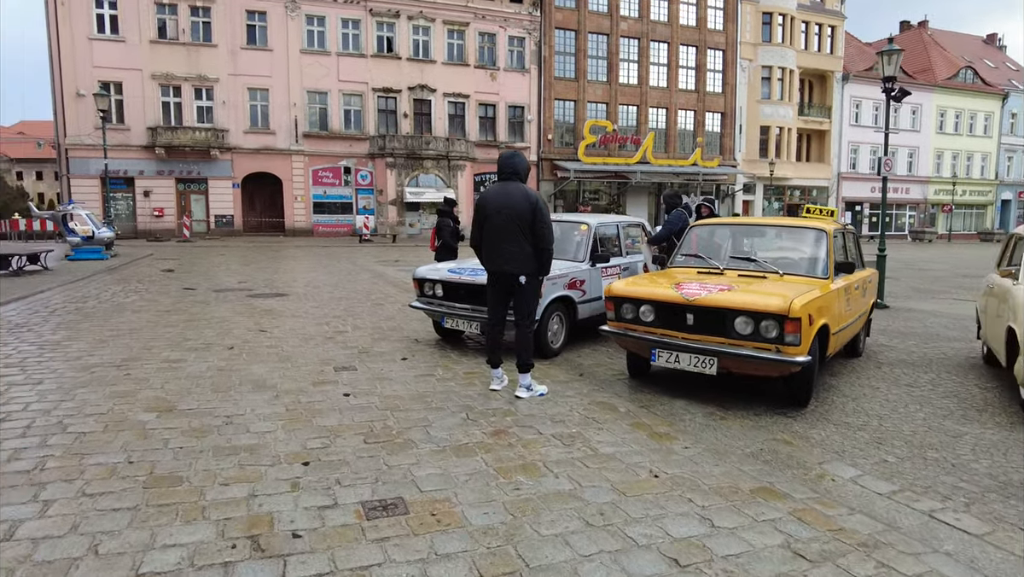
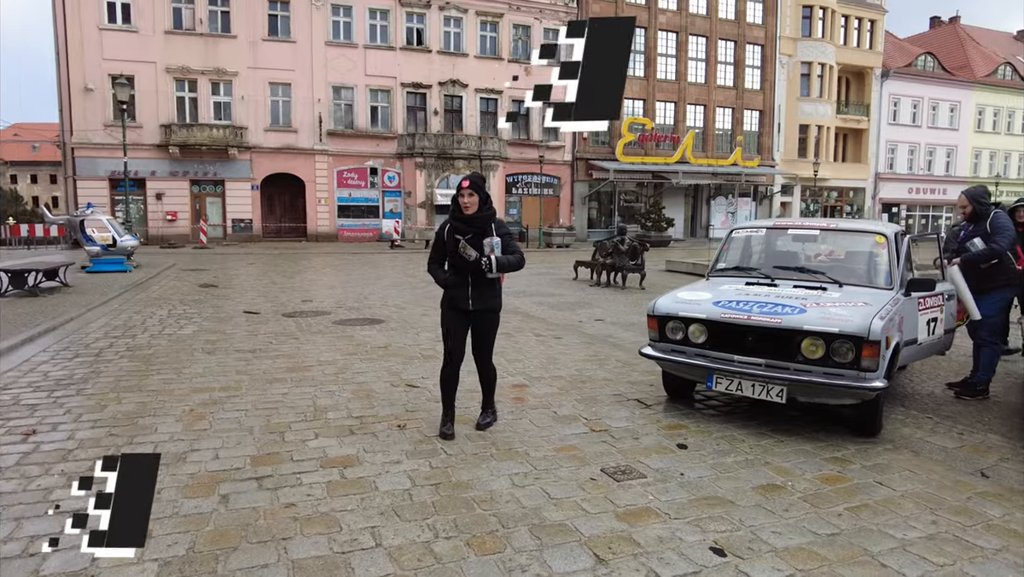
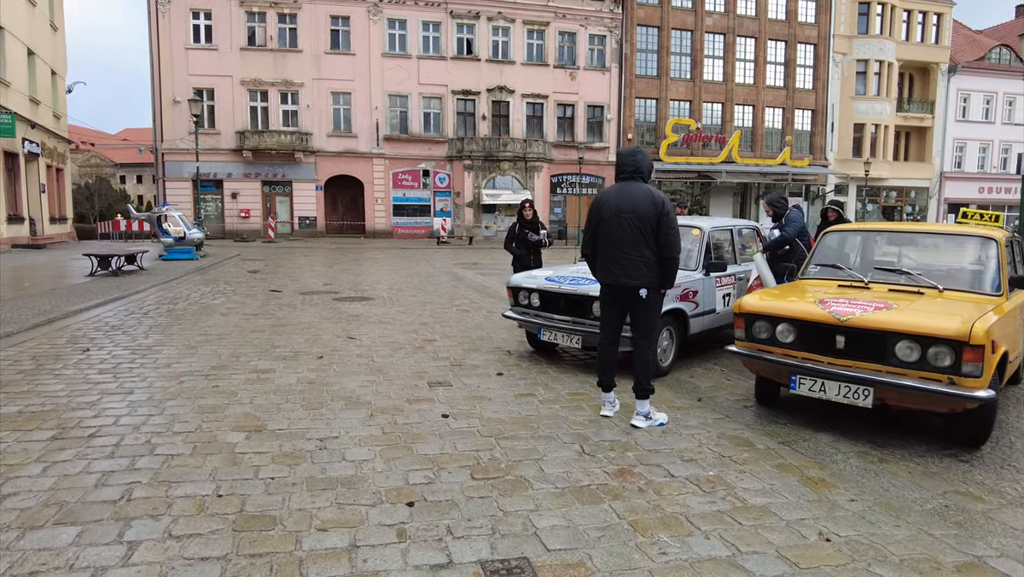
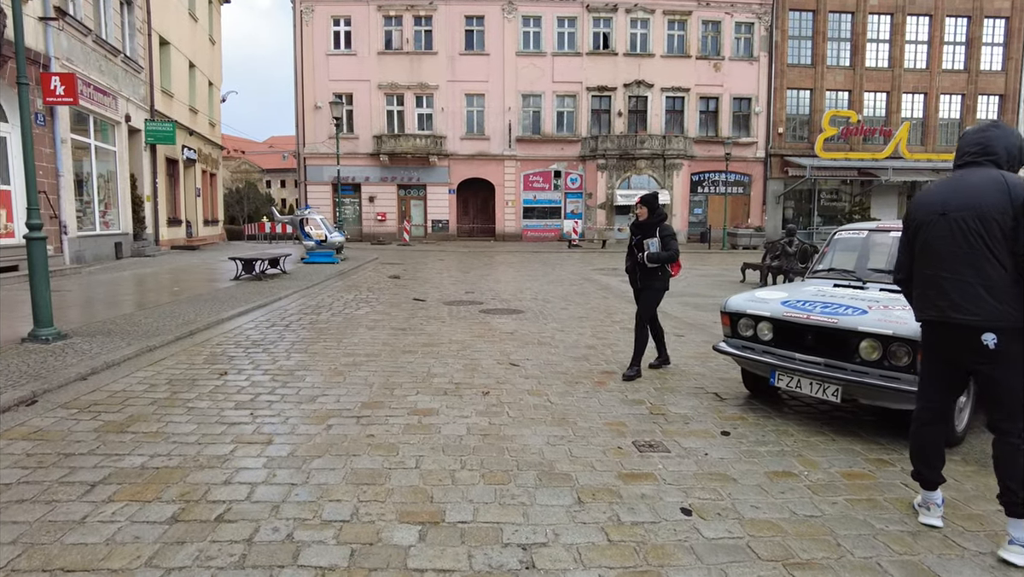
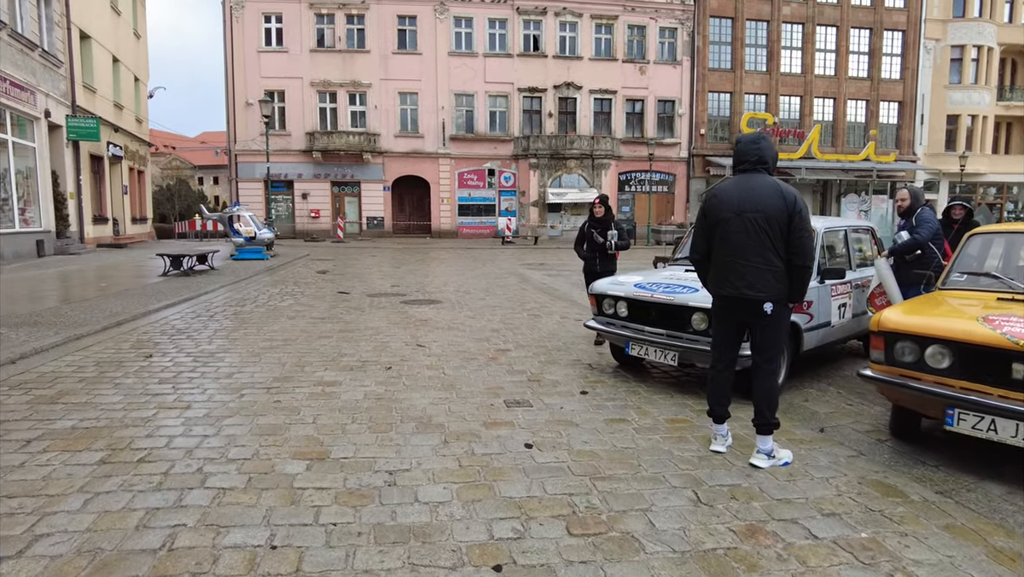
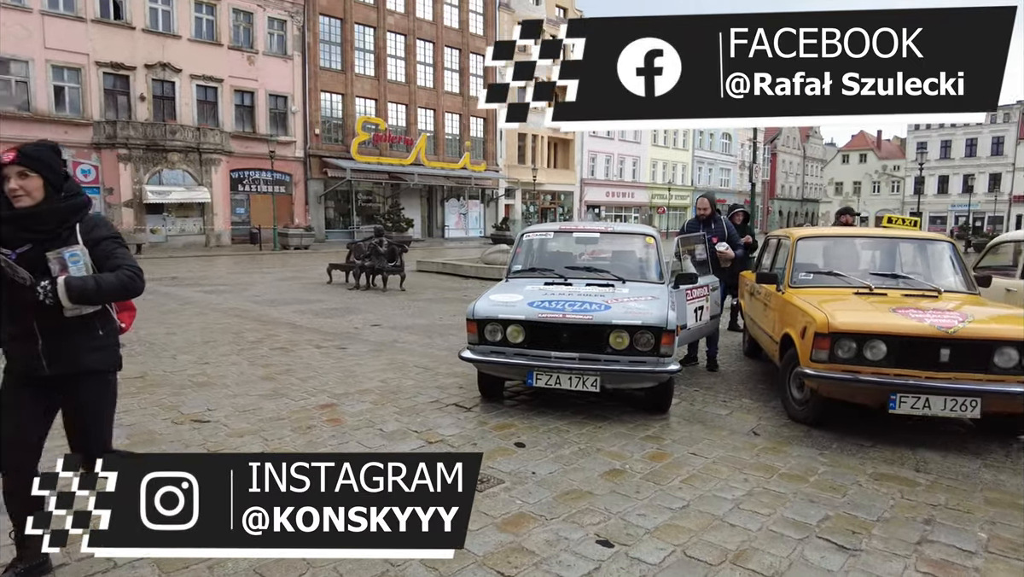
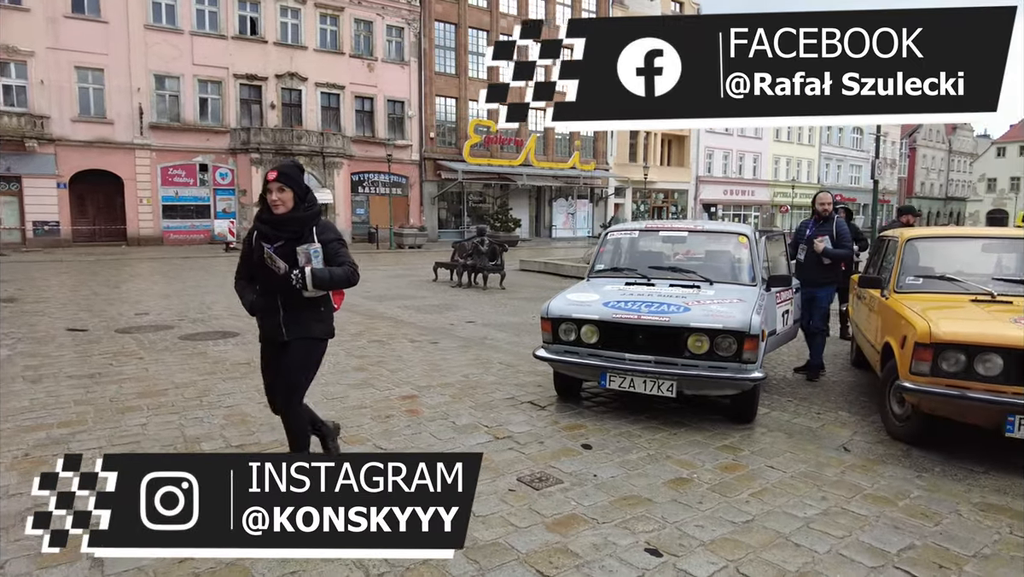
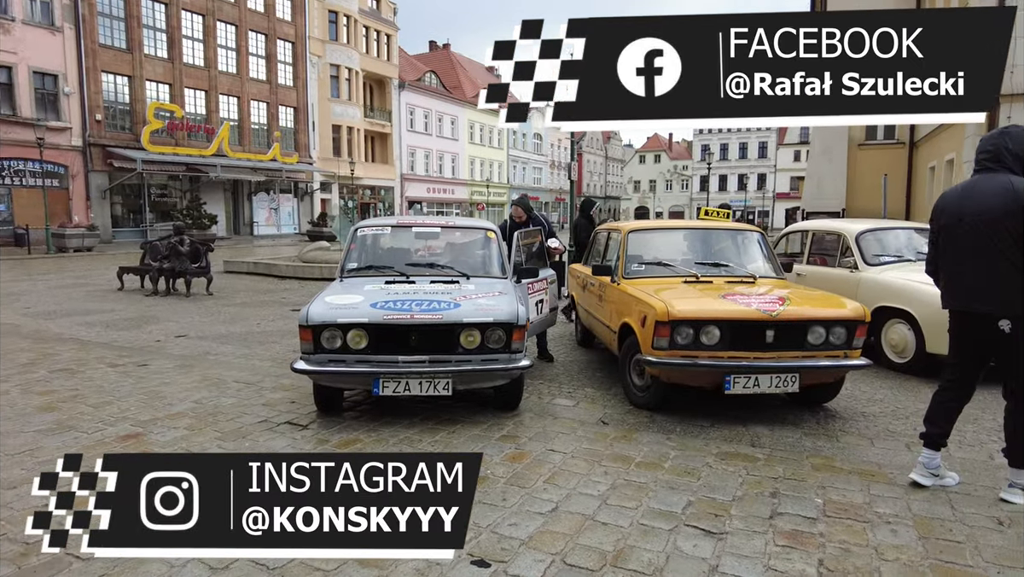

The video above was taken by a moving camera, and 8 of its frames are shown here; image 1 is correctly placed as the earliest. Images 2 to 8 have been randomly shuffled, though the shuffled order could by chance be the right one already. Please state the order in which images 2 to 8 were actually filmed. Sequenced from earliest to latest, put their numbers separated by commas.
3, 5, 4, 2, 7, 6, 8
